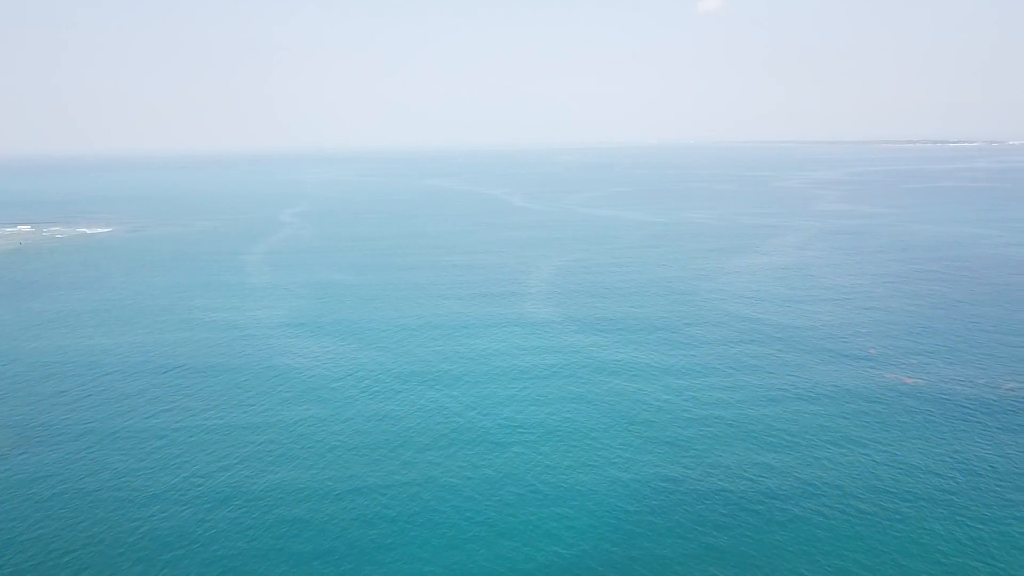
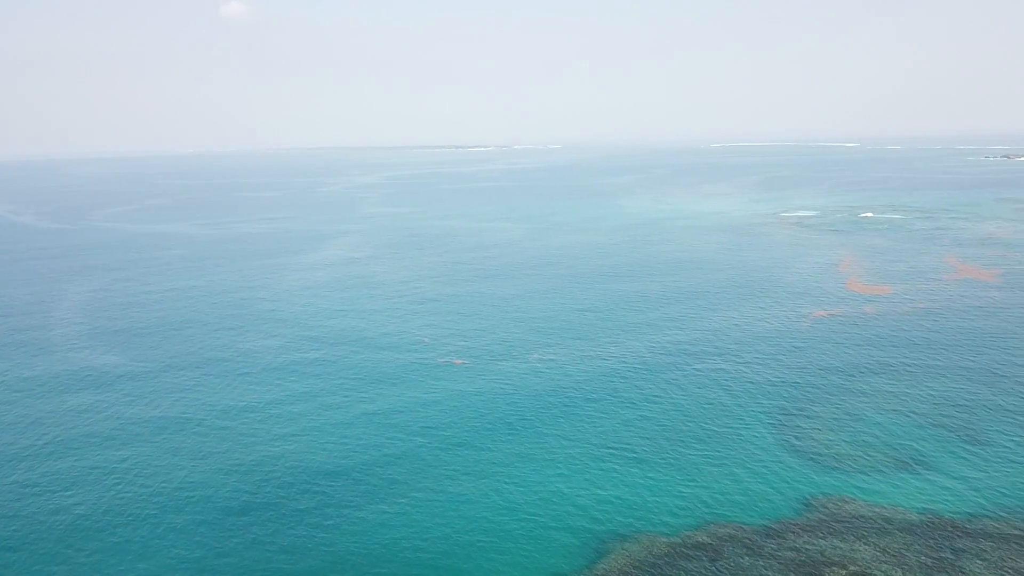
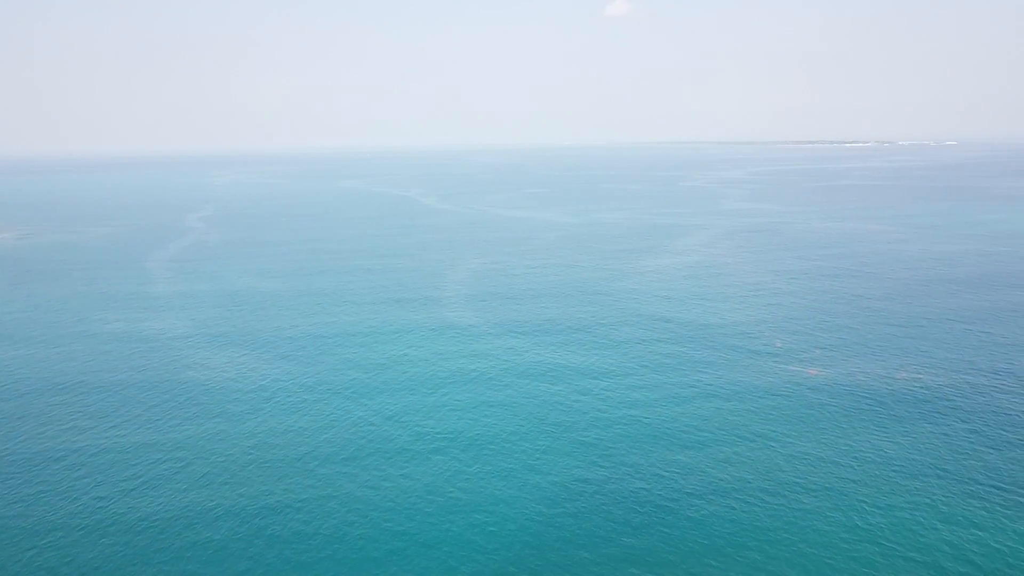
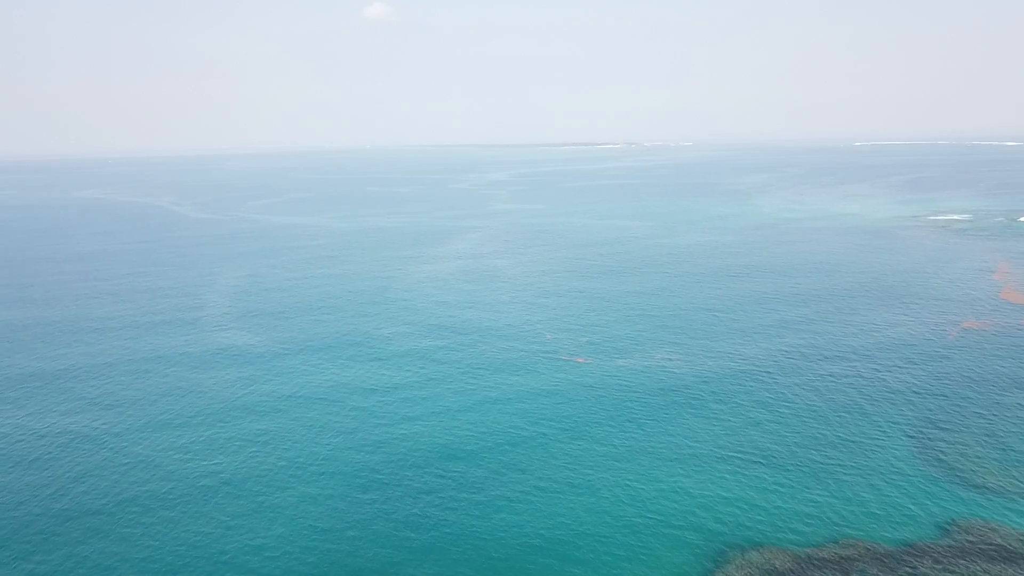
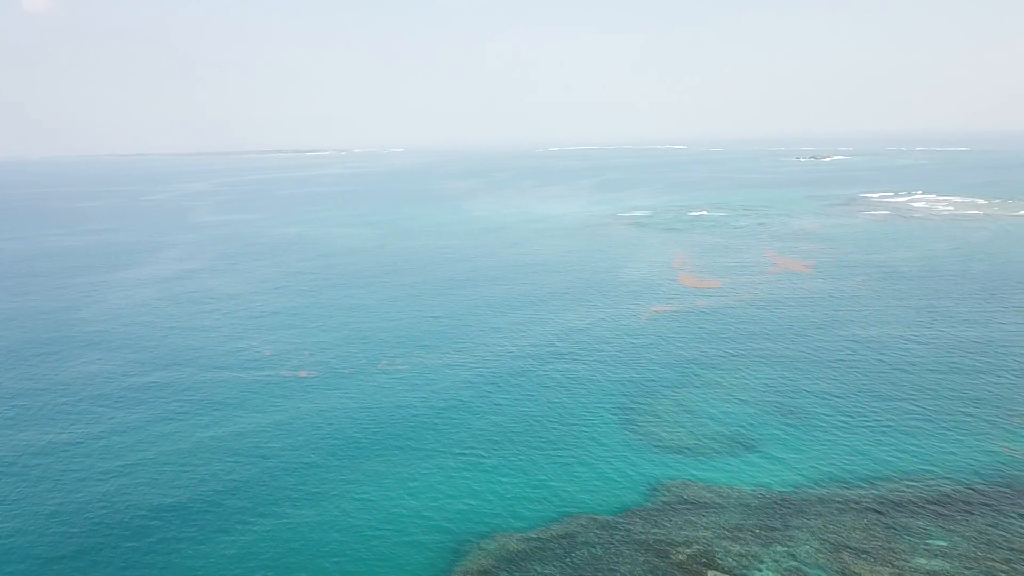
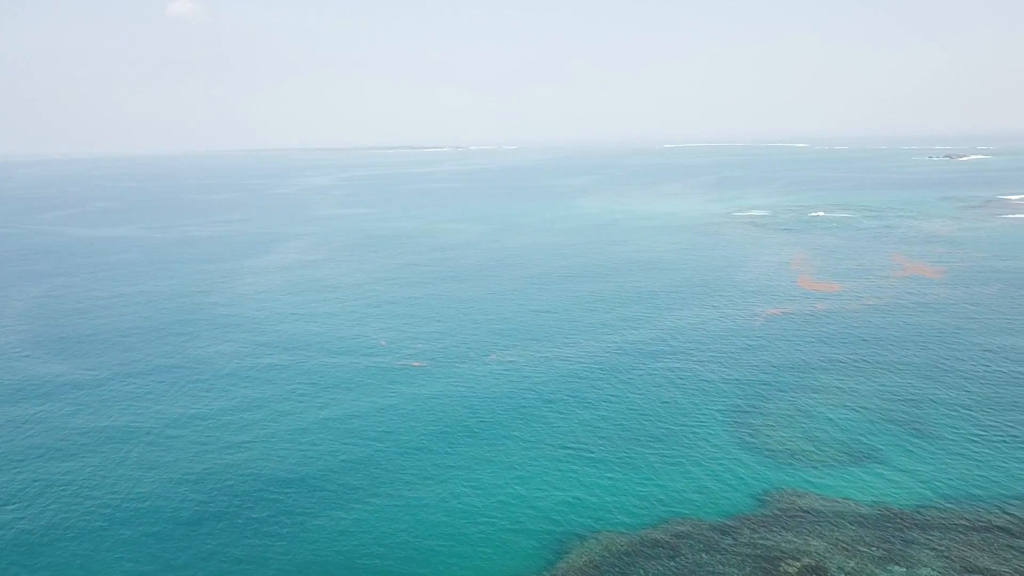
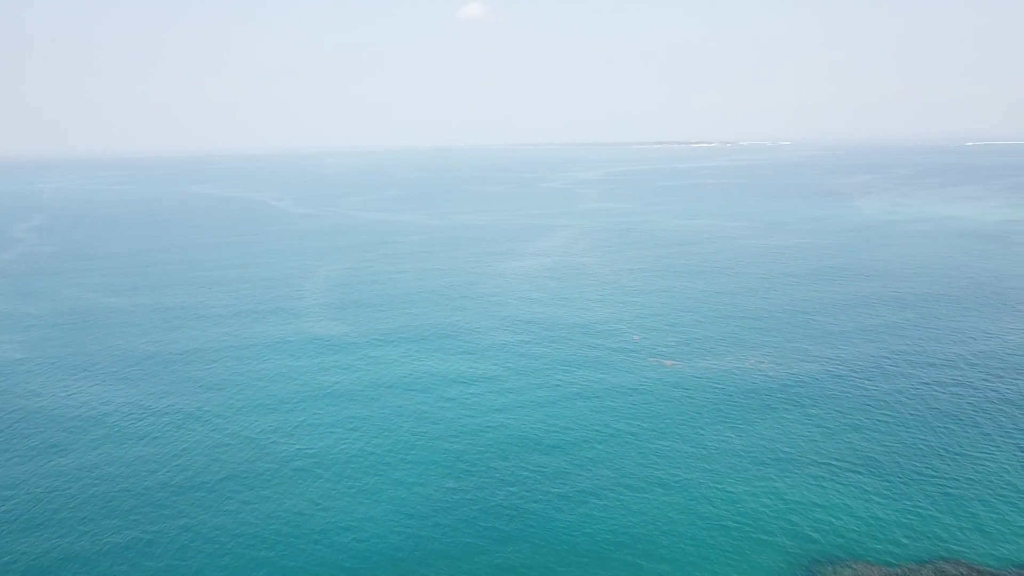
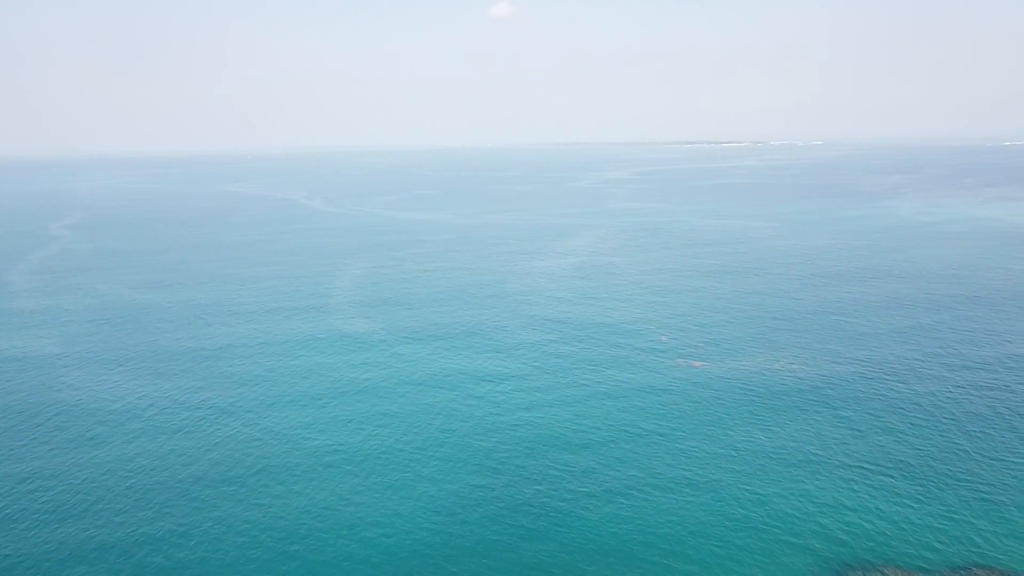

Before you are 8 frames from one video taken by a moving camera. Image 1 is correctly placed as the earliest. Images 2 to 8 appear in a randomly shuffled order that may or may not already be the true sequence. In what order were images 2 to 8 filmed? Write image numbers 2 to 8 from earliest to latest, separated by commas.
3, 8, 7, 4, 2, 6, 5
